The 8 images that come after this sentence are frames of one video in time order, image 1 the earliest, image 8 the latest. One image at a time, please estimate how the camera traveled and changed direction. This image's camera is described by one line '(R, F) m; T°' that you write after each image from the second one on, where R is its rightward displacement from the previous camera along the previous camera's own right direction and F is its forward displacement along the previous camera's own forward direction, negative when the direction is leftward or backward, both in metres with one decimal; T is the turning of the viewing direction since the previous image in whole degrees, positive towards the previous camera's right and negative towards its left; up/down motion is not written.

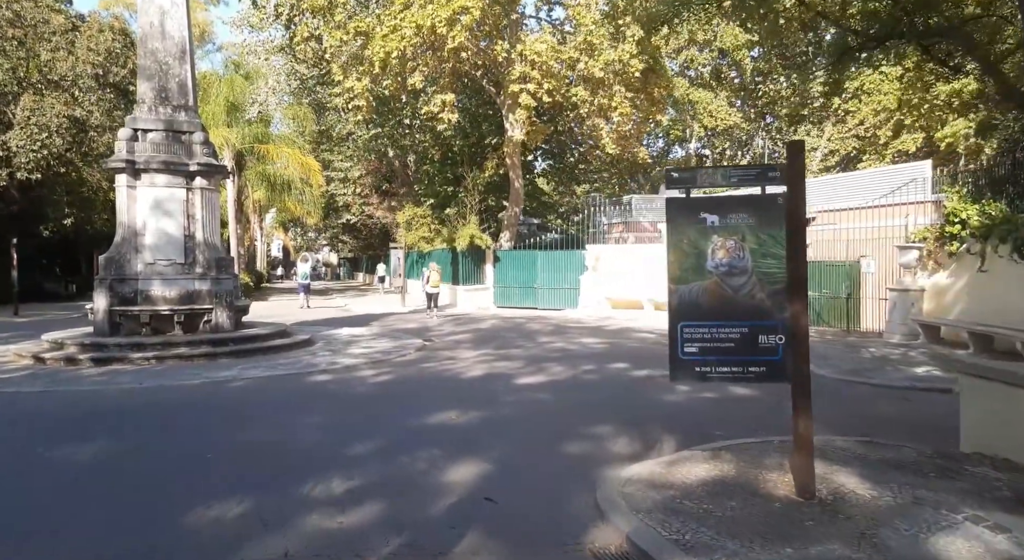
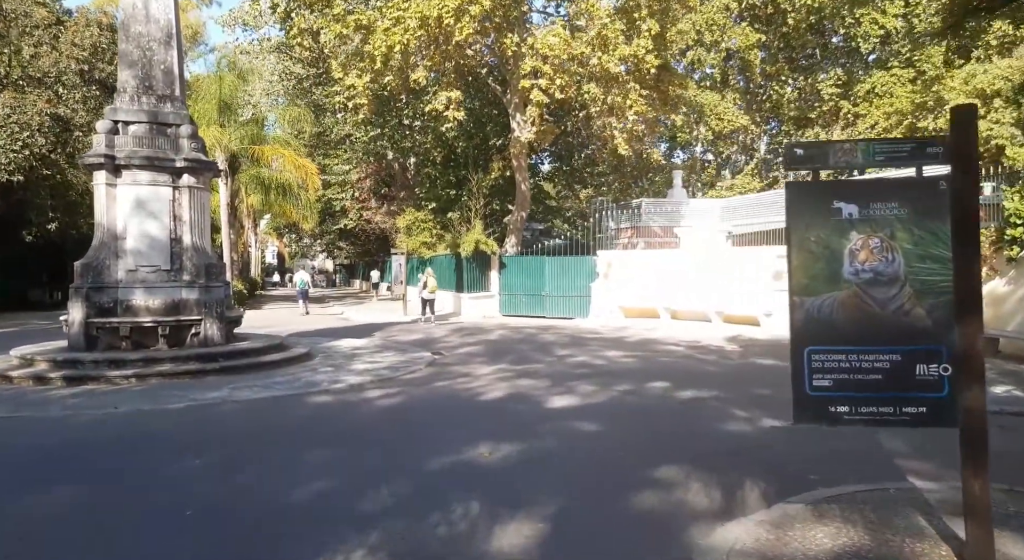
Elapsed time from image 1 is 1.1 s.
(-0.4, +1.1) m; 0°
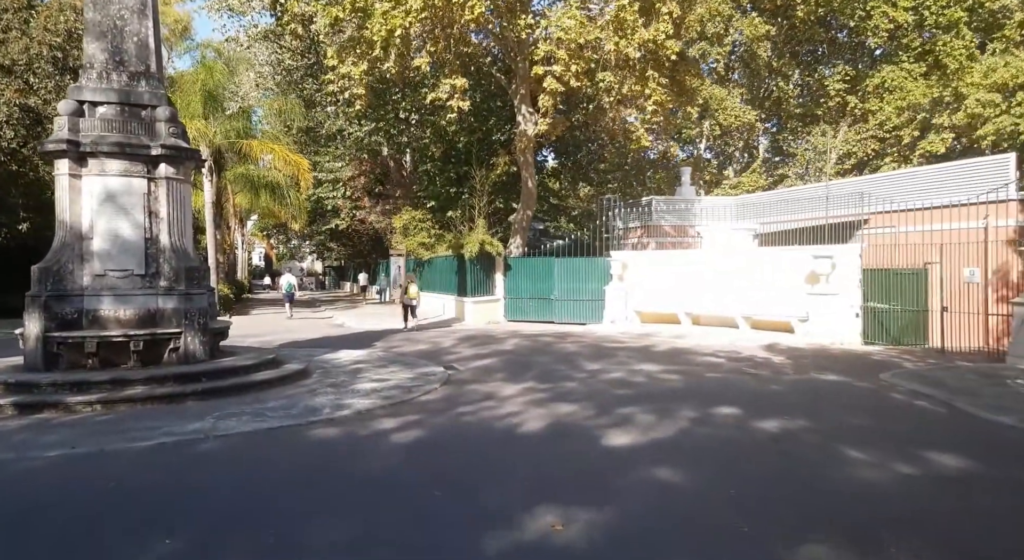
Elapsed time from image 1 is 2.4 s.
(-0.6, +1.4) m; +1°
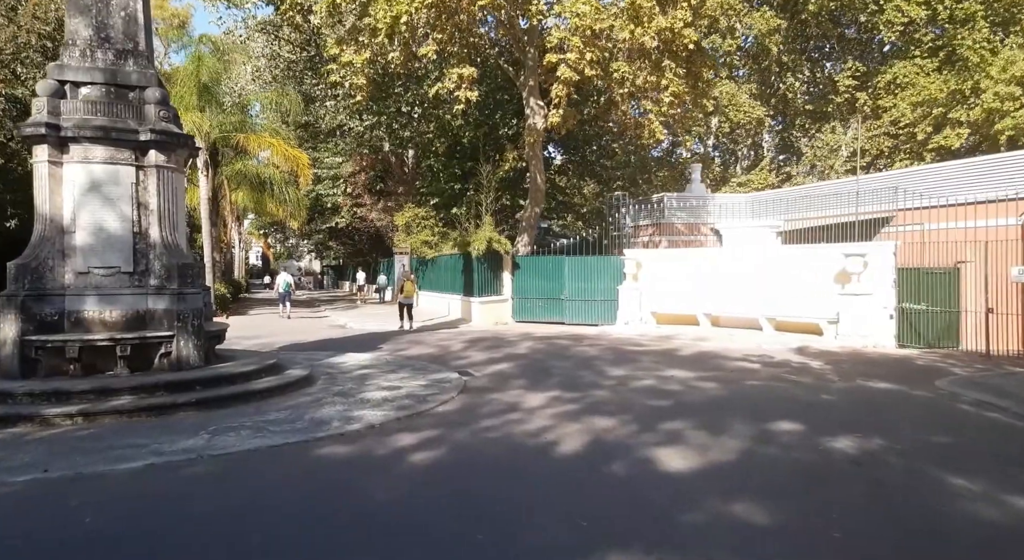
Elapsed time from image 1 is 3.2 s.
(-0.4, +0.8) m; 0°
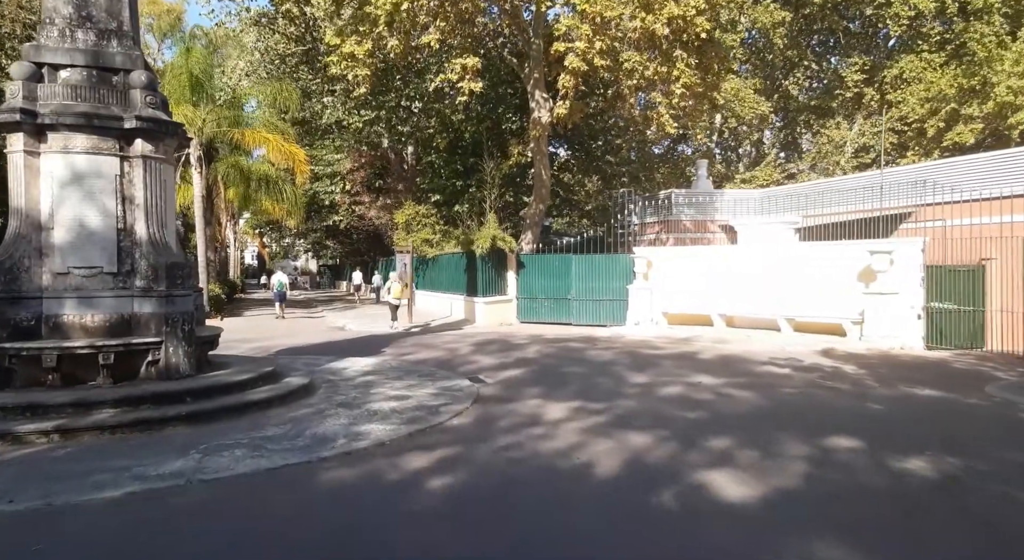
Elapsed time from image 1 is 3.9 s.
(-0.3, +0.7) m; 0°
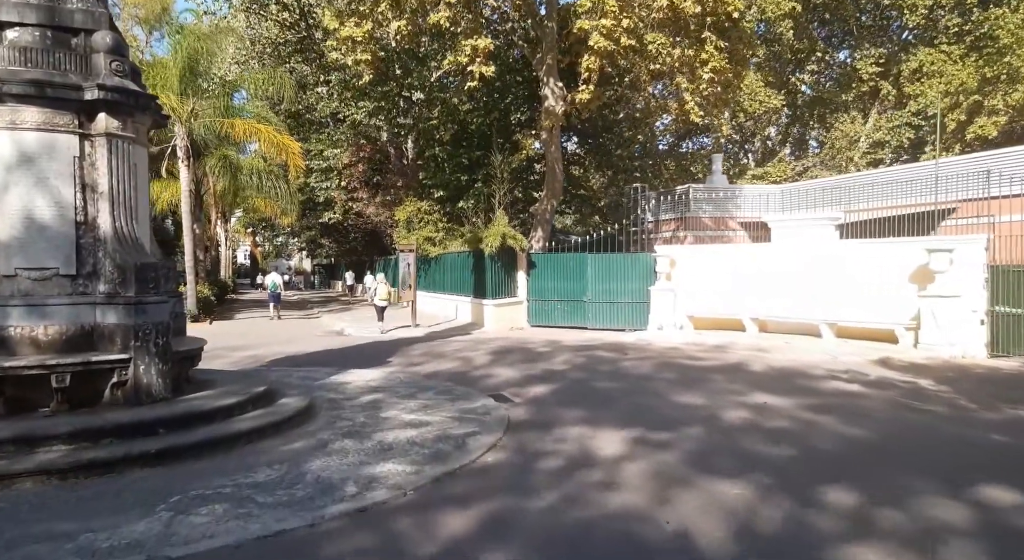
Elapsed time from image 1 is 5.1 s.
(-0.5, +1.3) m; 0°
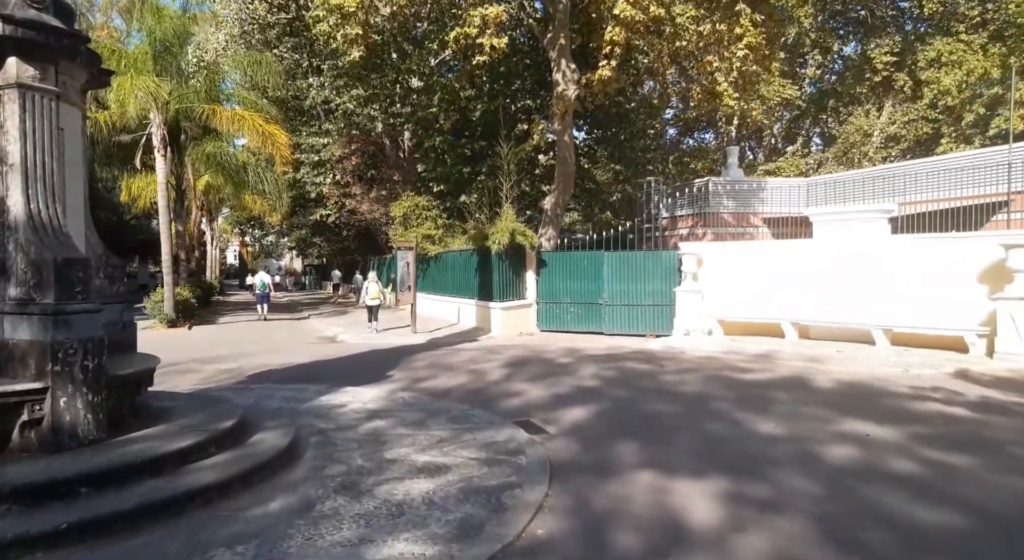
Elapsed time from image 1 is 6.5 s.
(-0.5, +1.6) m; +1°
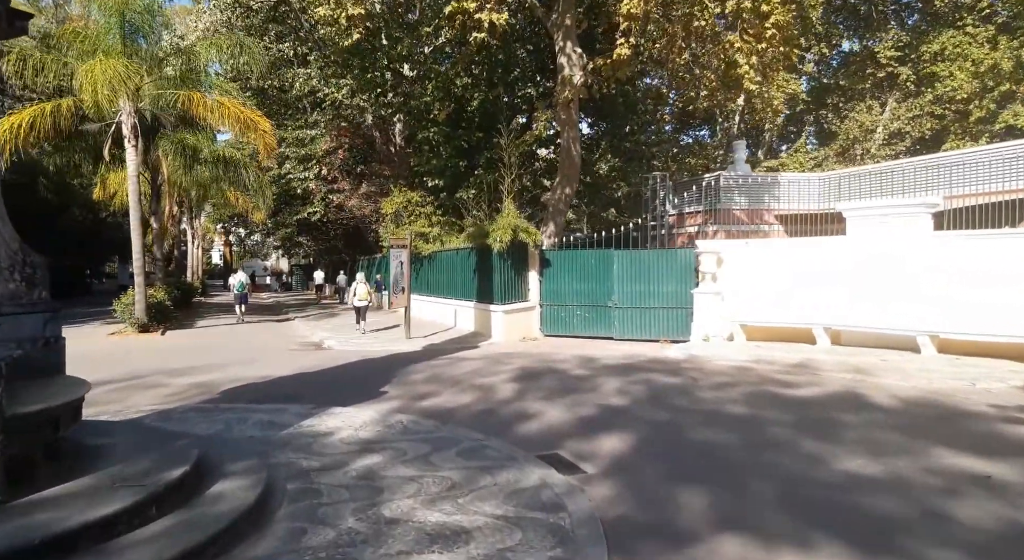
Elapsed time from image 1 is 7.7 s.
(-0.3, +1.3) m; +1°
